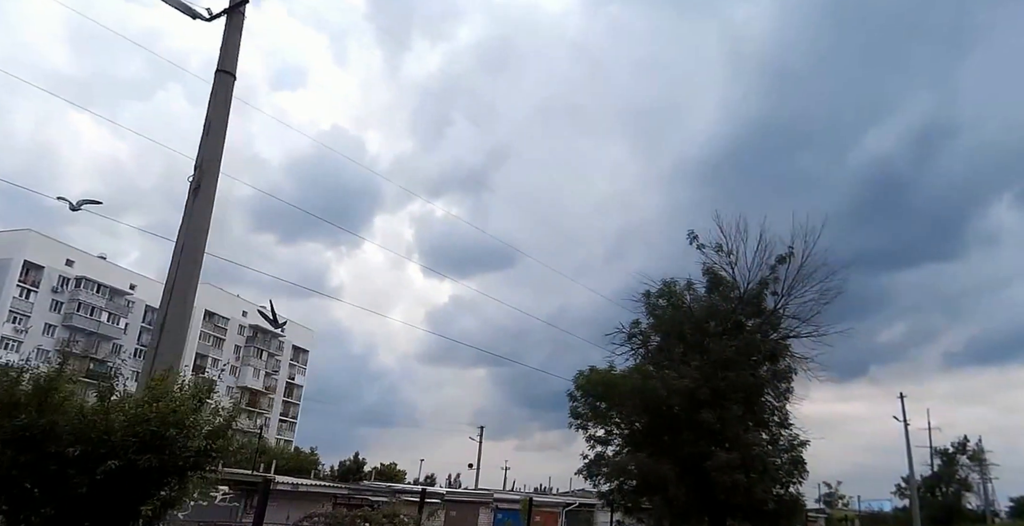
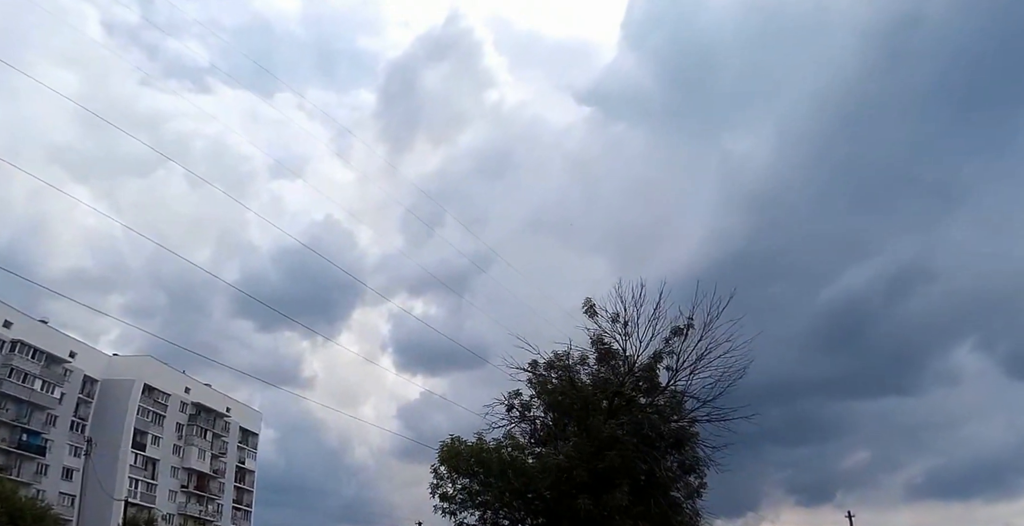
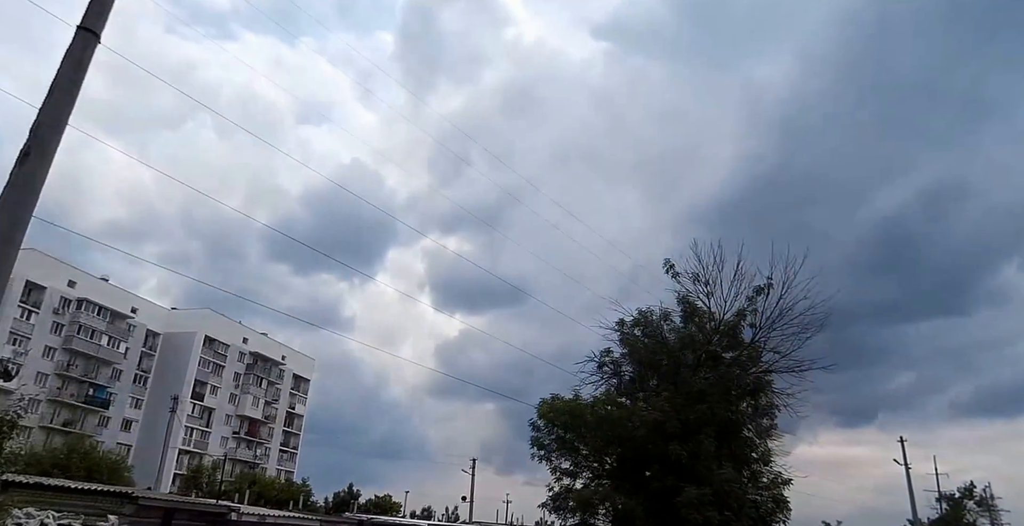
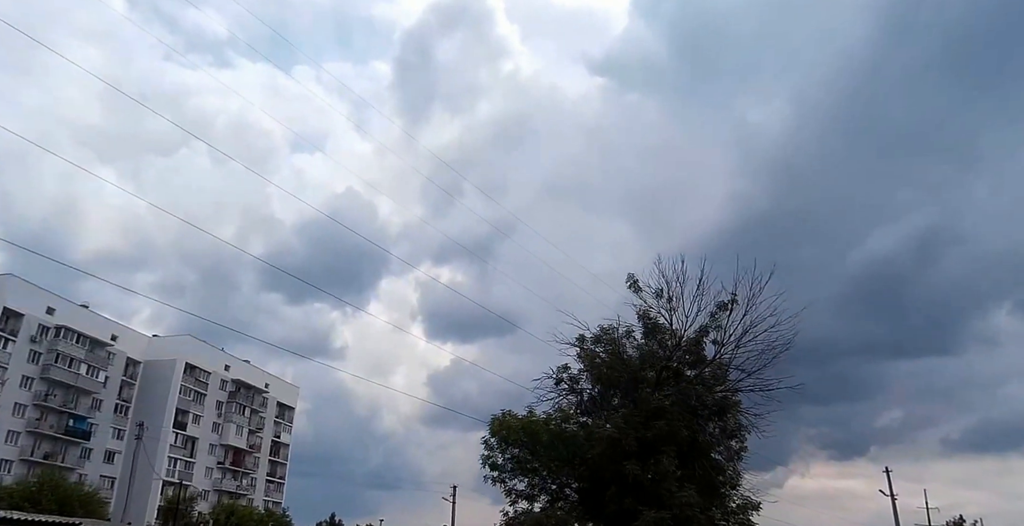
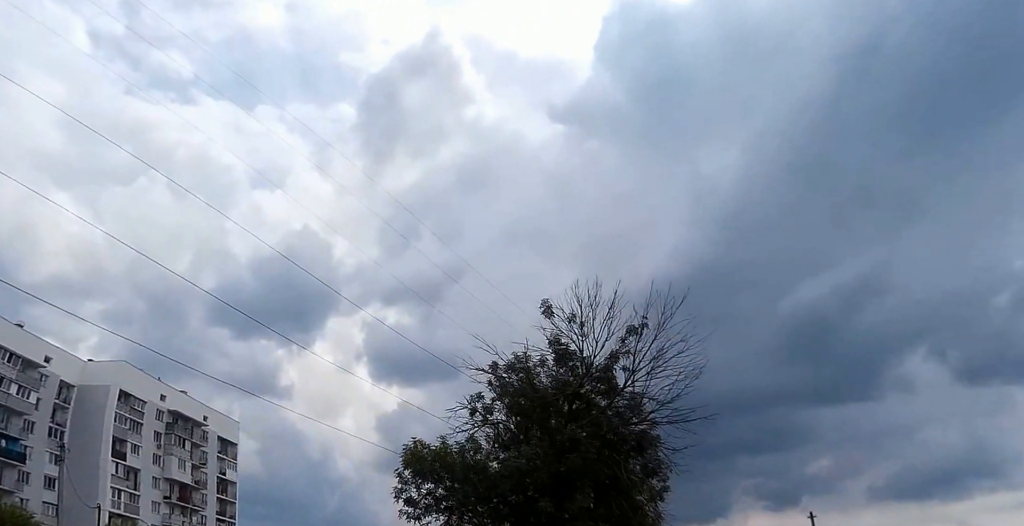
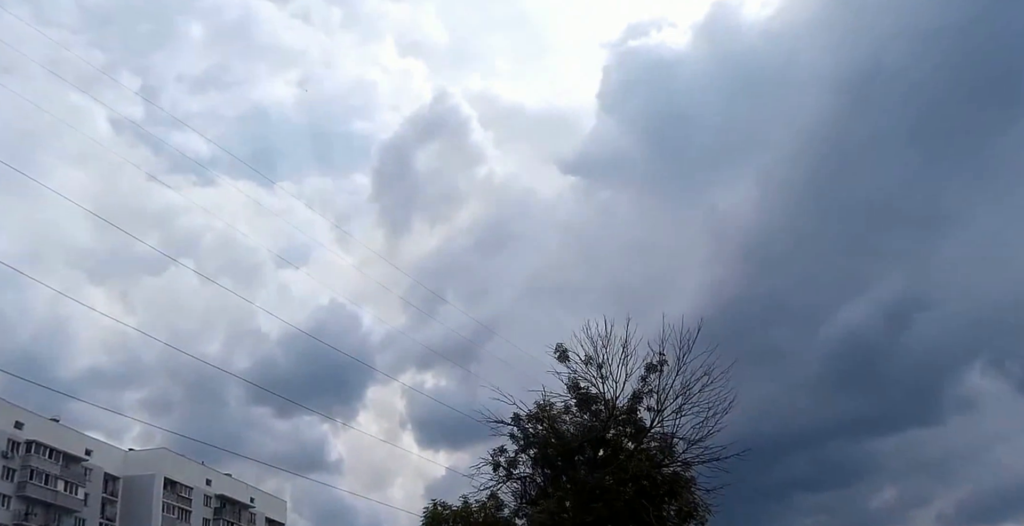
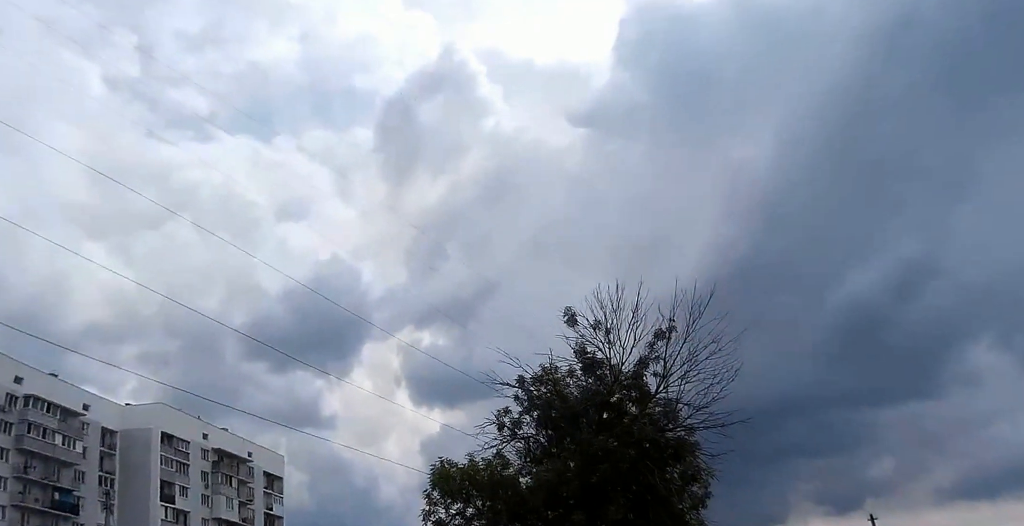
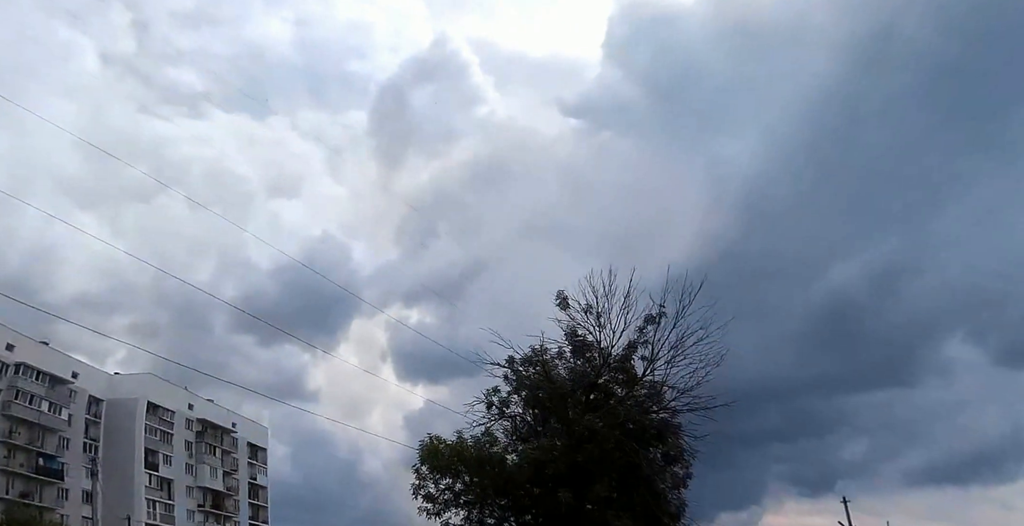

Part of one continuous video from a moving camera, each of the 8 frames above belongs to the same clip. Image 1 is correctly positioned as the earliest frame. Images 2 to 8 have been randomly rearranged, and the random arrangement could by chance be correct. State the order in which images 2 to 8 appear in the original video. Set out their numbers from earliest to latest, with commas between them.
3, 4, 2, 5, 8, 7, 6
